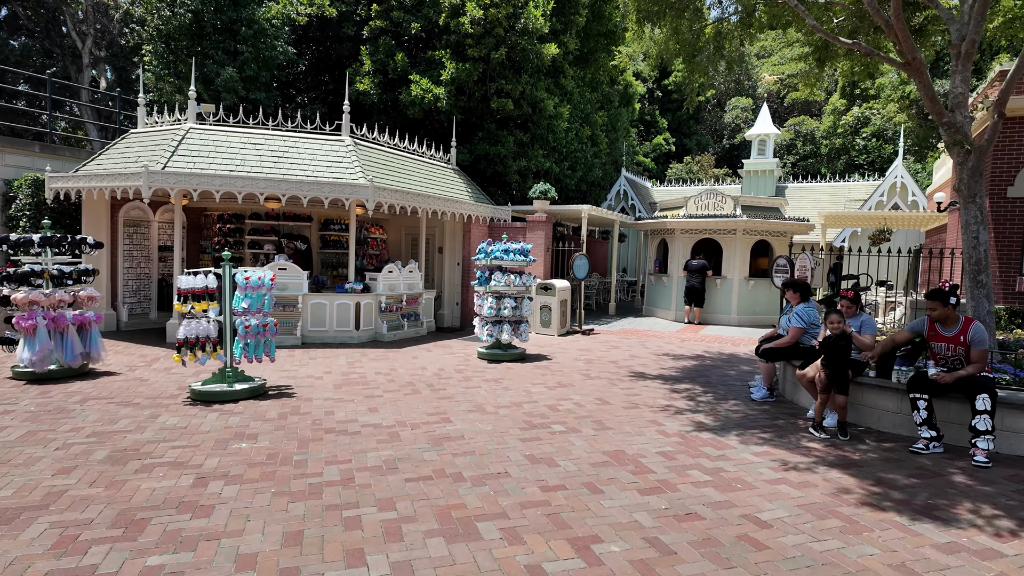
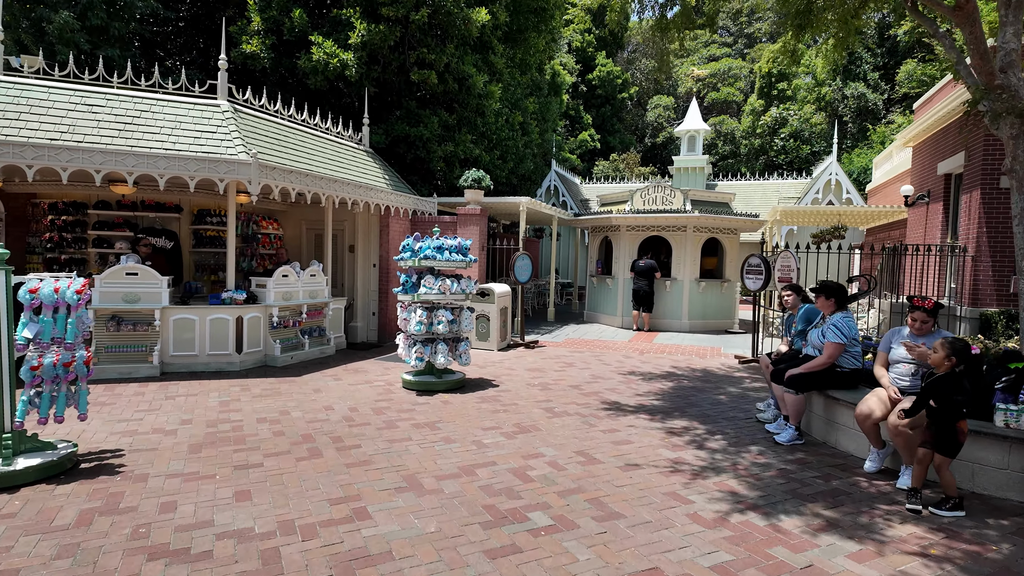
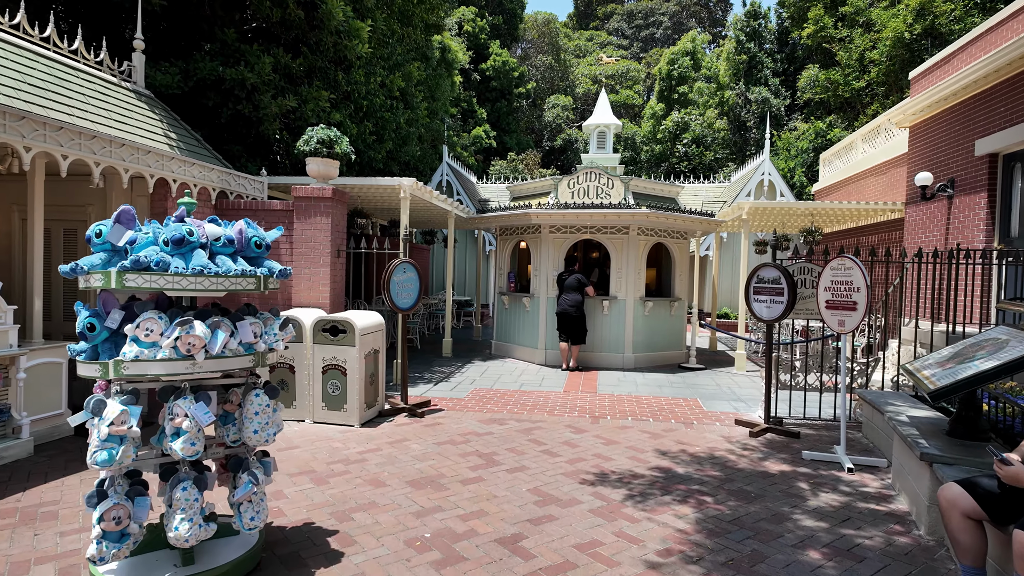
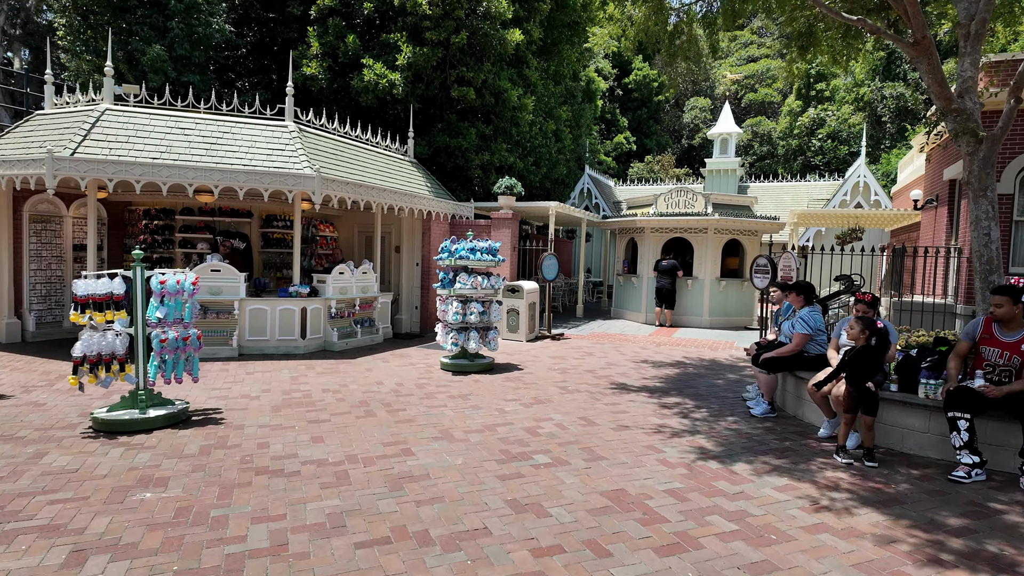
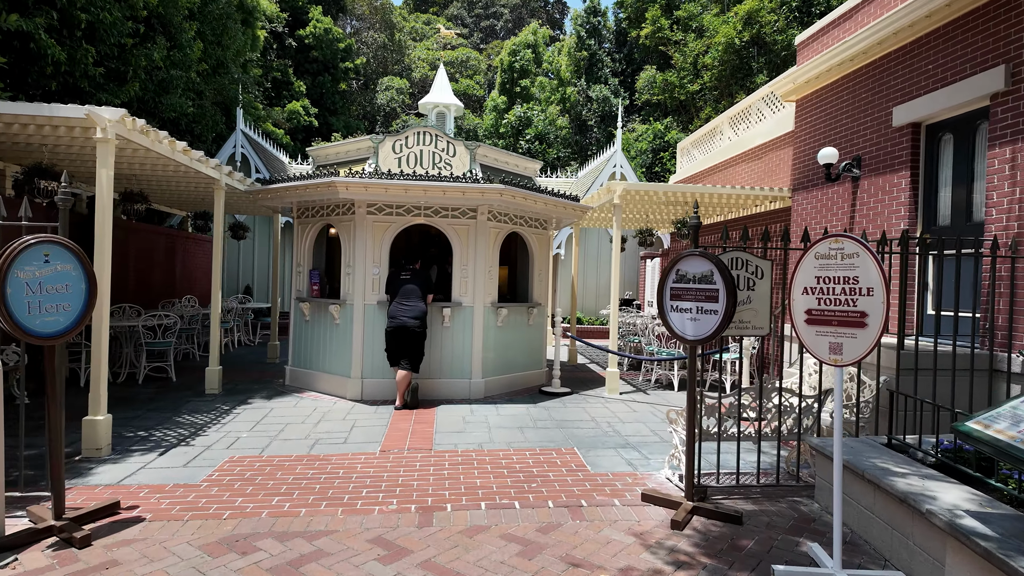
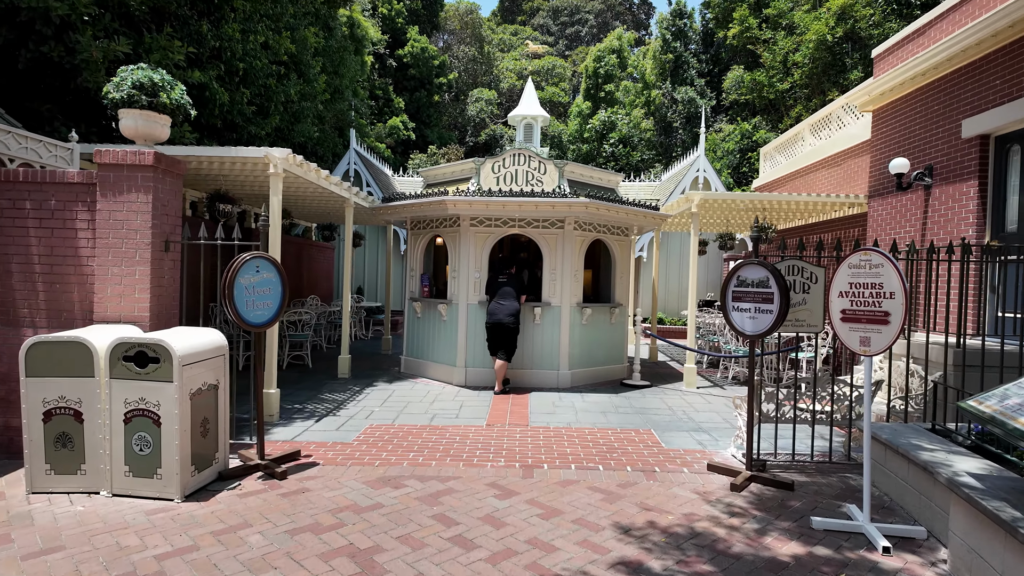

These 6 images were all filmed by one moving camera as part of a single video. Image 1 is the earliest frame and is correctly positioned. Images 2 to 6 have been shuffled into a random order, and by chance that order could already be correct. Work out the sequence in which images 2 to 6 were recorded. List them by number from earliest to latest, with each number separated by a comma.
4, 2, 3, 6, 5
